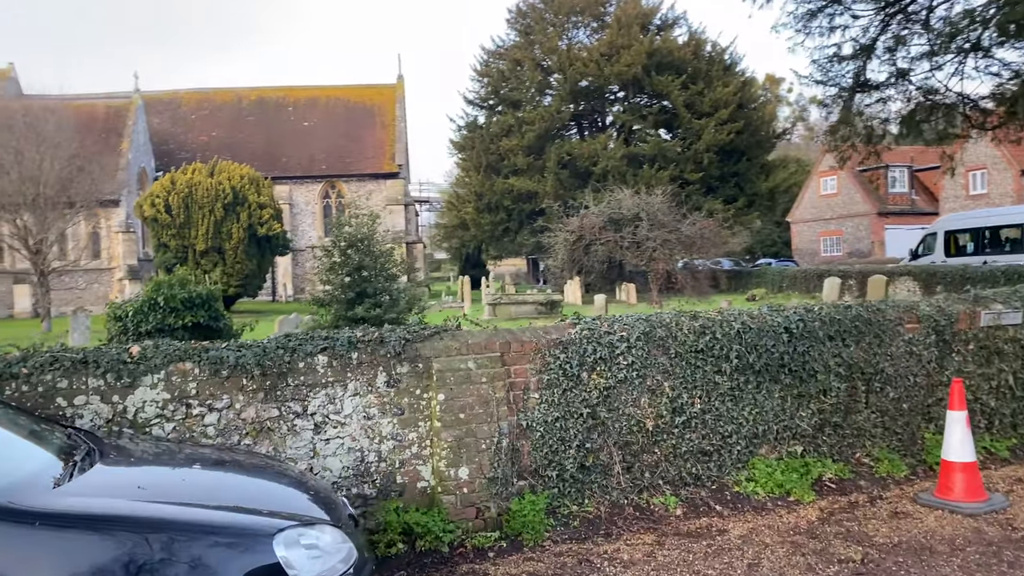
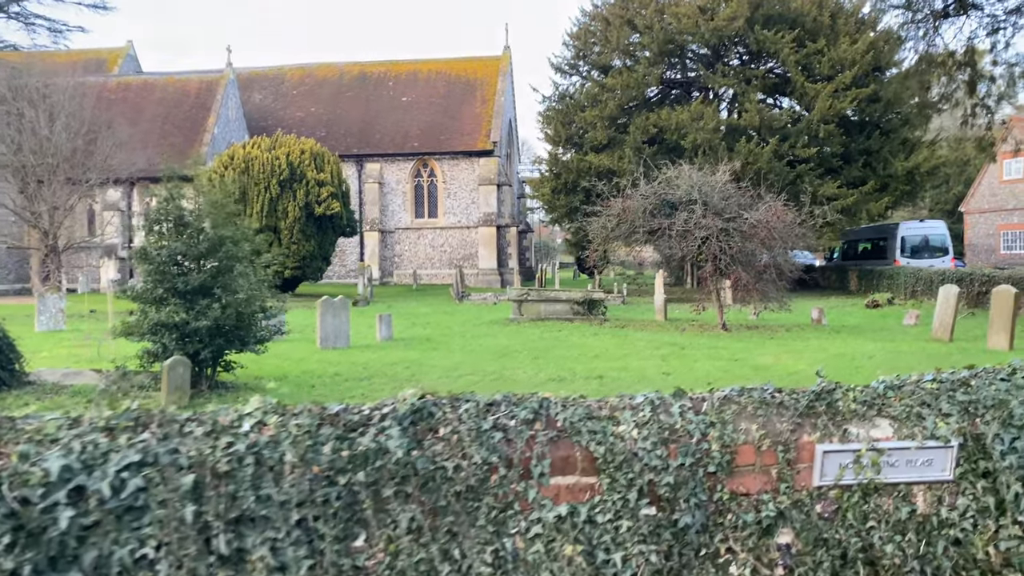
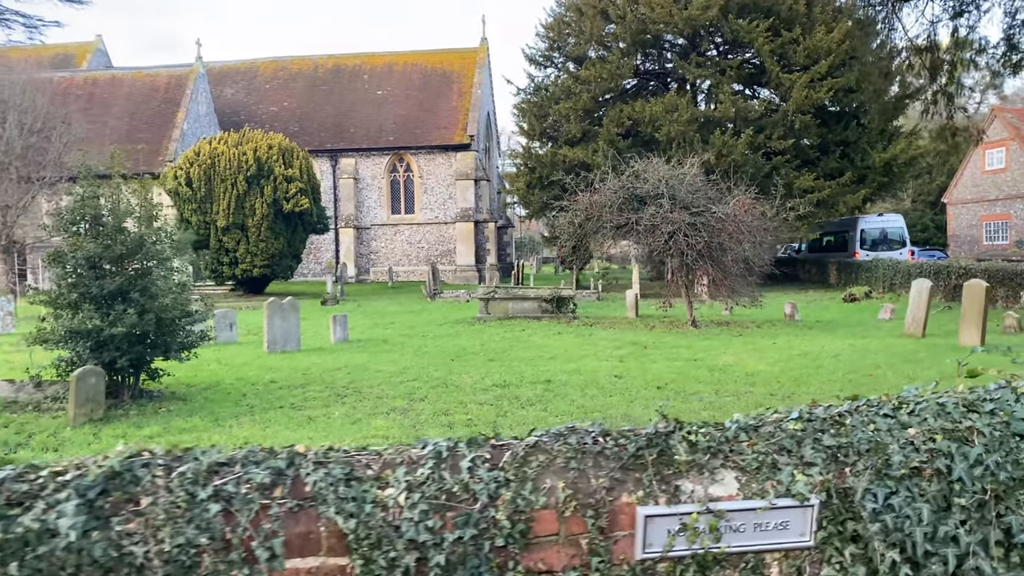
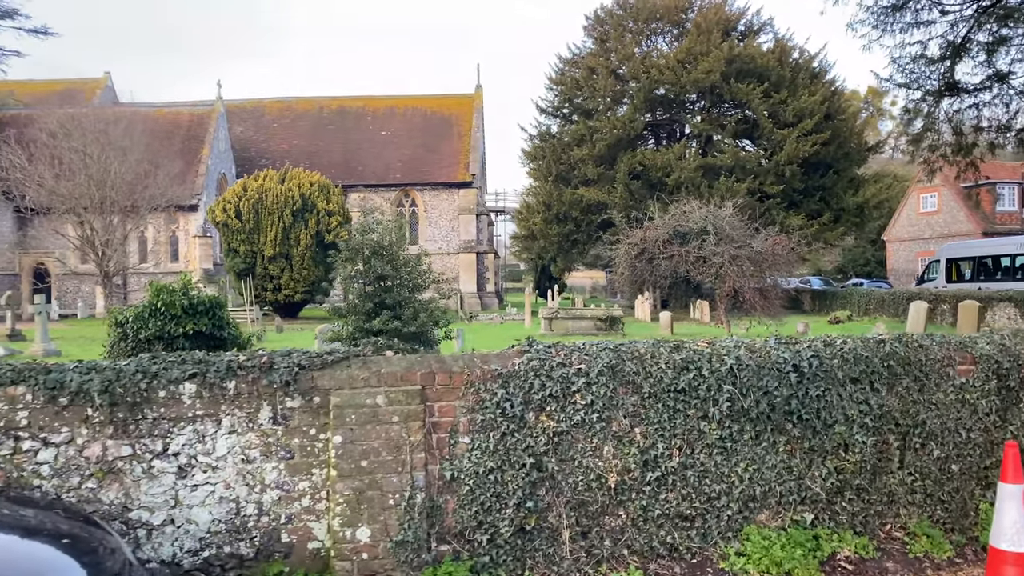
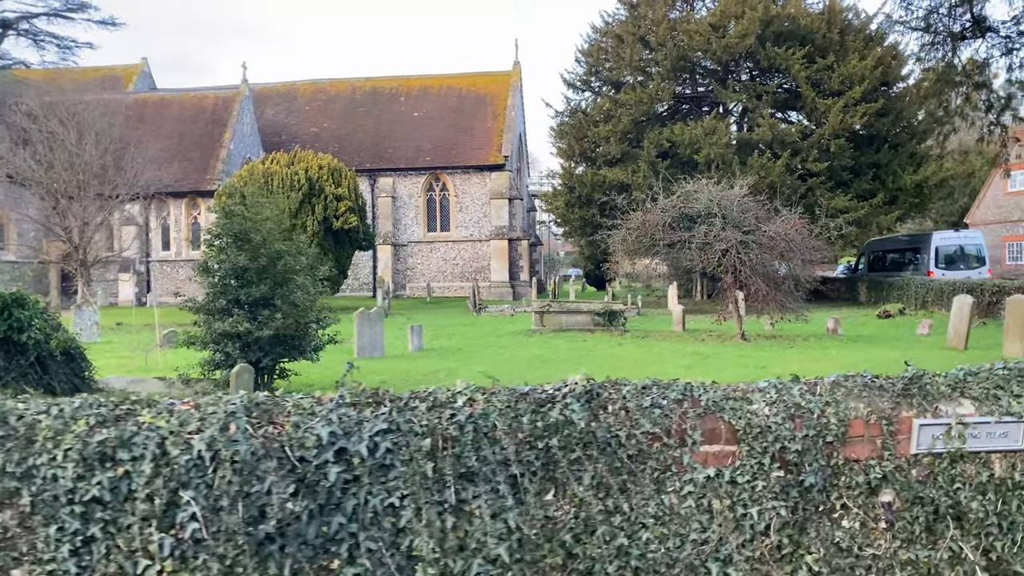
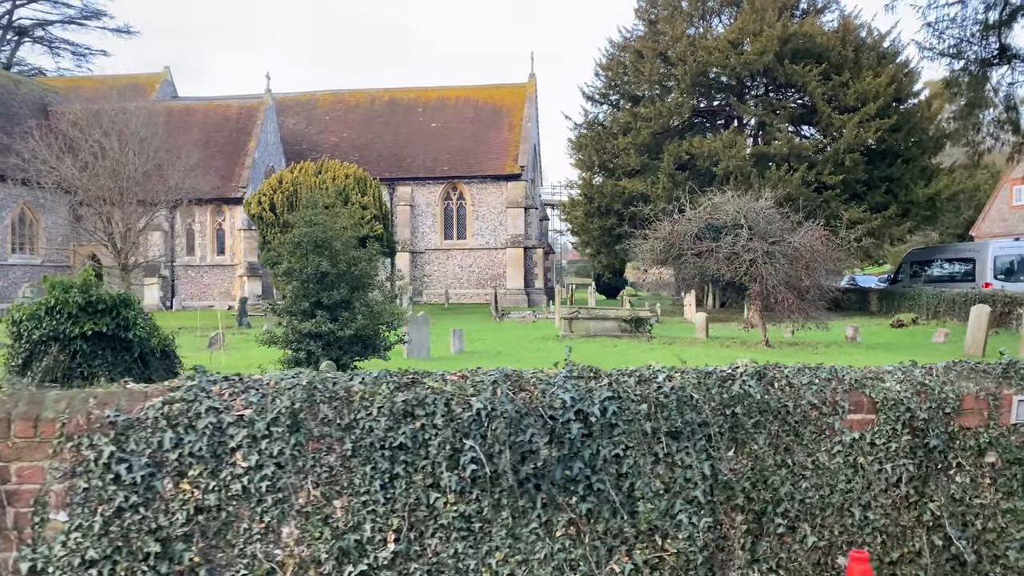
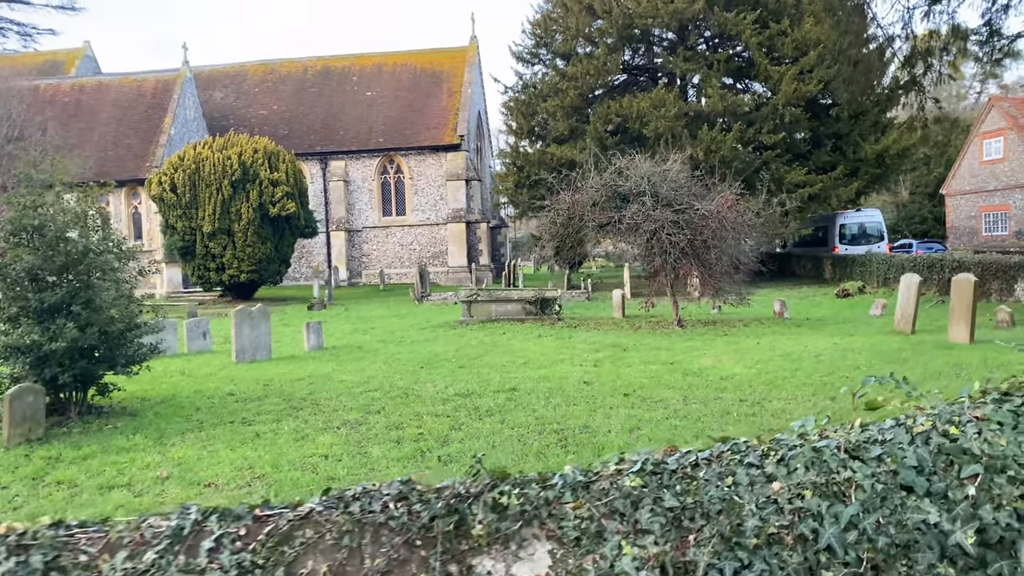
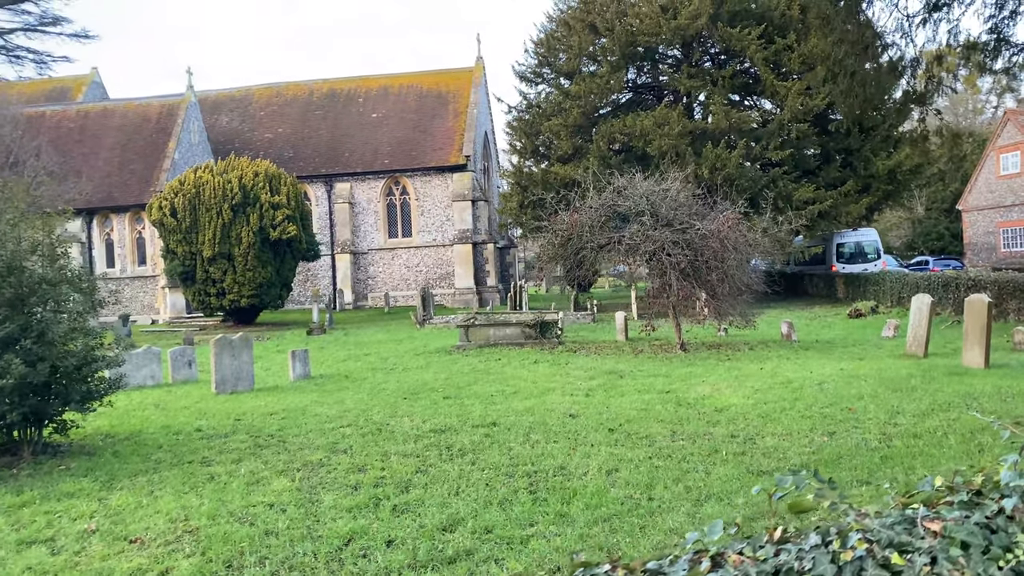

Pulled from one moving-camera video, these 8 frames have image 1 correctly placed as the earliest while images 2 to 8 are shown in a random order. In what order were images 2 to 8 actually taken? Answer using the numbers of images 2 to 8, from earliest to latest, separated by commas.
4, 6, 5, 2, 3, 7, 8
